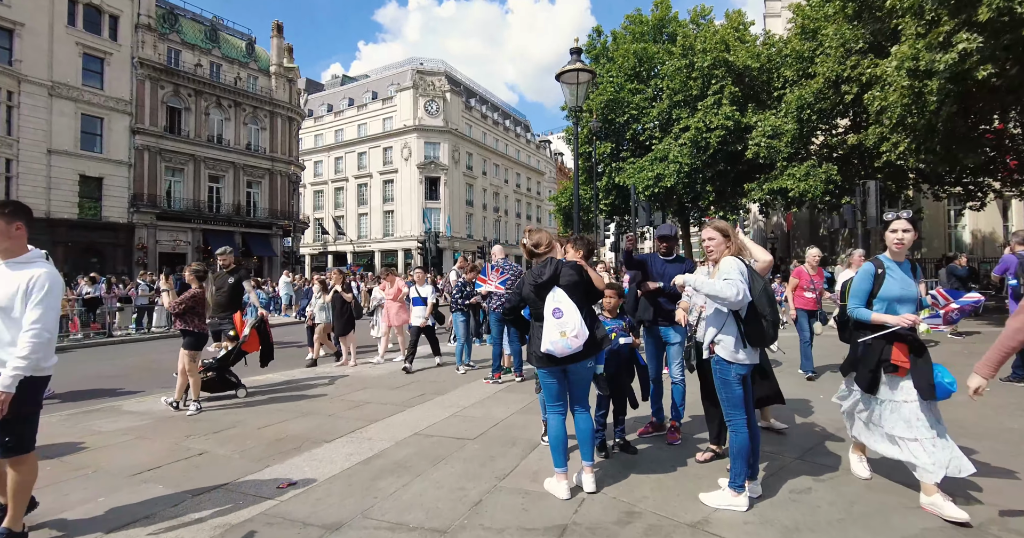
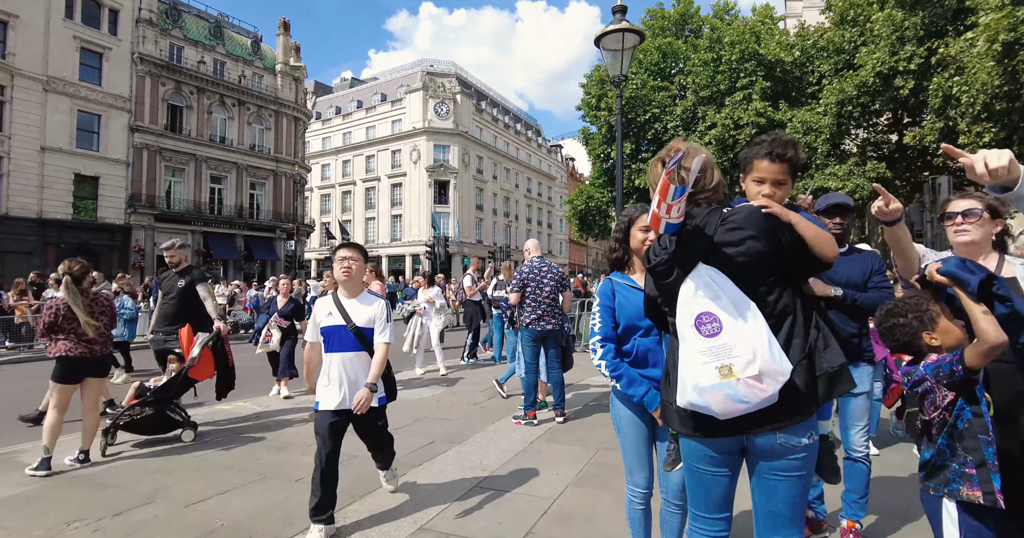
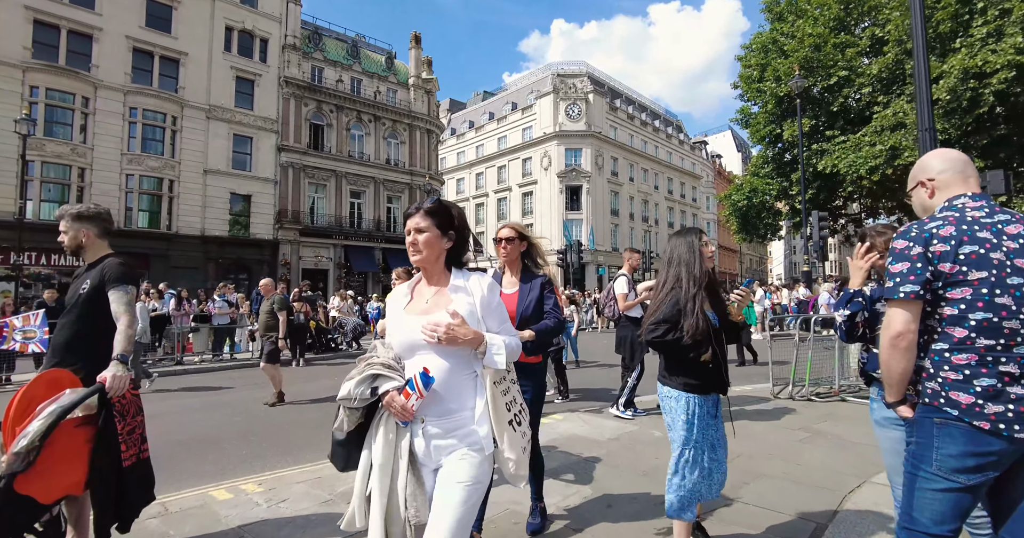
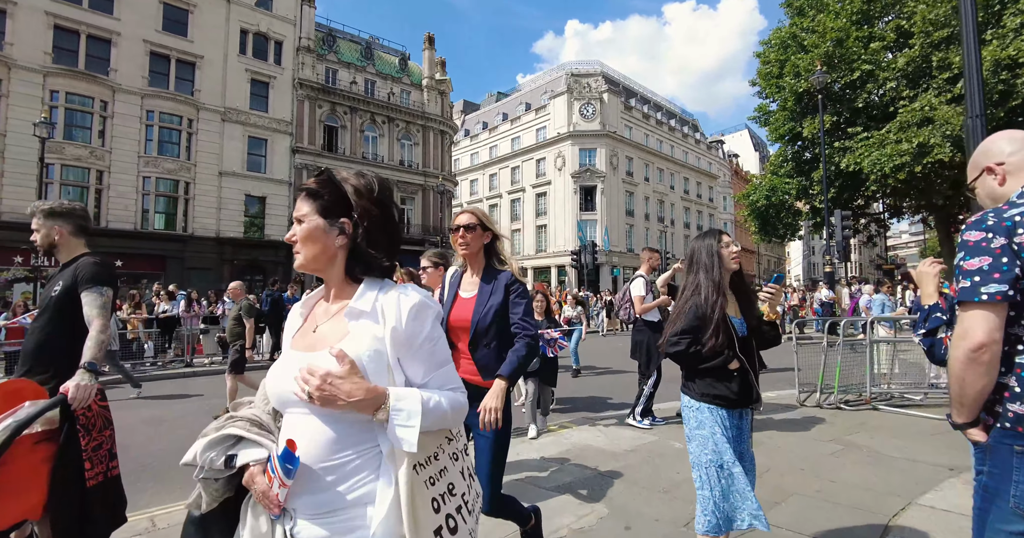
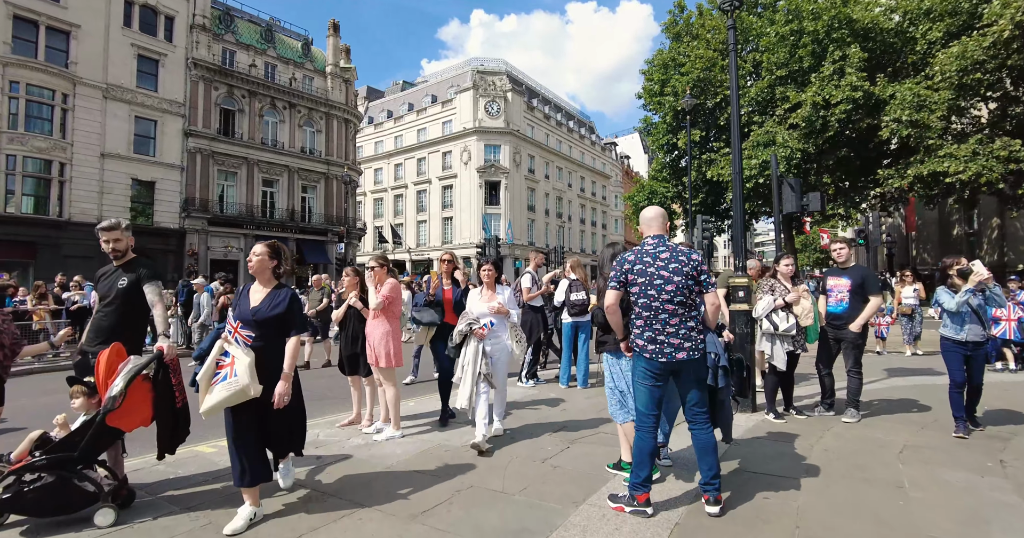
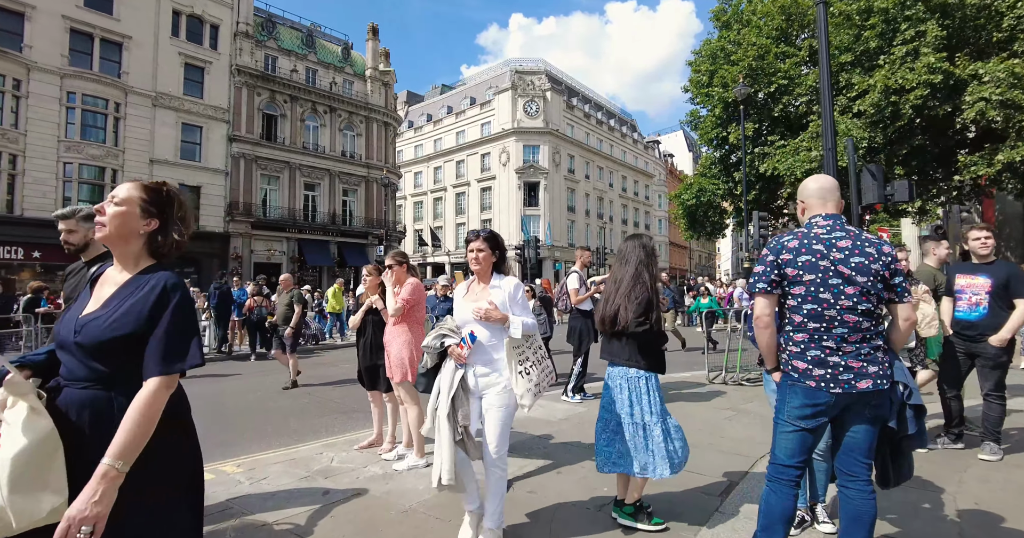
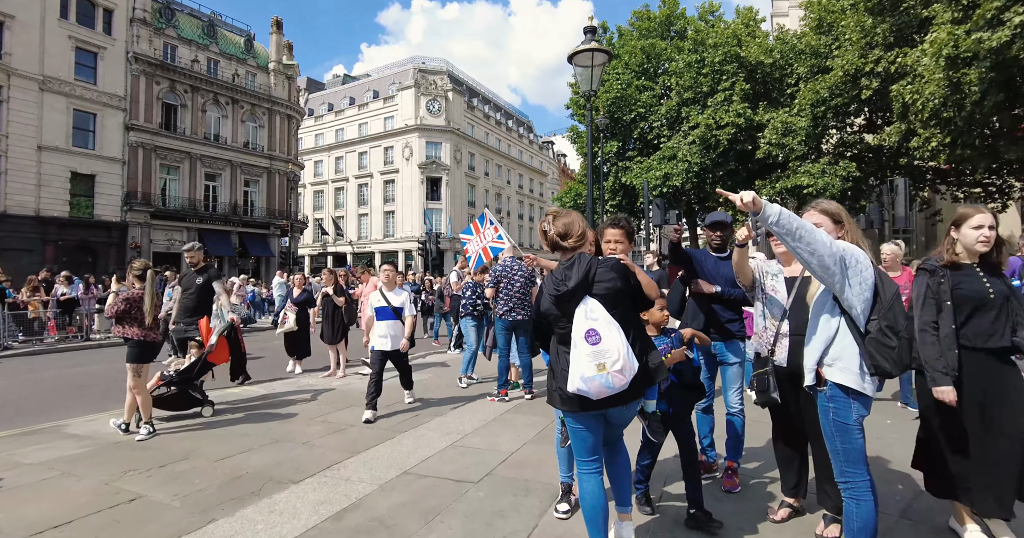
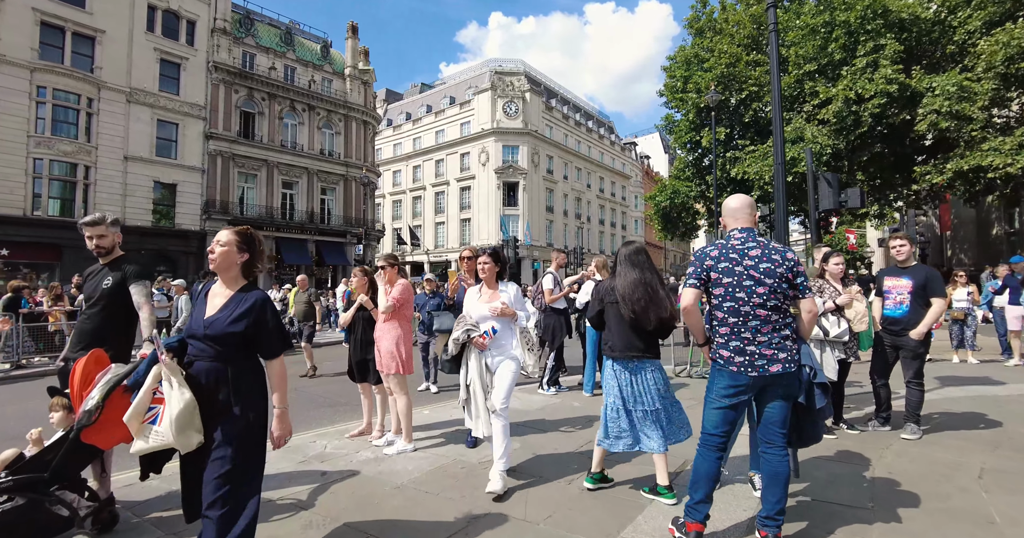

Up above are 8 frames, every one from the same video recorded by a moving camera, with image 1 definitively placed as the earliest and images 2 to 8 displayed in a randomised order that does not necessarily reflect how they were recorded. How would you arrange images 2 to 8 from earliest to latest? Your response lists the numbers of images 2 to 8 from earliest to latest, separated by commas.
7, 2, 5, 8, 6, 3, 4
